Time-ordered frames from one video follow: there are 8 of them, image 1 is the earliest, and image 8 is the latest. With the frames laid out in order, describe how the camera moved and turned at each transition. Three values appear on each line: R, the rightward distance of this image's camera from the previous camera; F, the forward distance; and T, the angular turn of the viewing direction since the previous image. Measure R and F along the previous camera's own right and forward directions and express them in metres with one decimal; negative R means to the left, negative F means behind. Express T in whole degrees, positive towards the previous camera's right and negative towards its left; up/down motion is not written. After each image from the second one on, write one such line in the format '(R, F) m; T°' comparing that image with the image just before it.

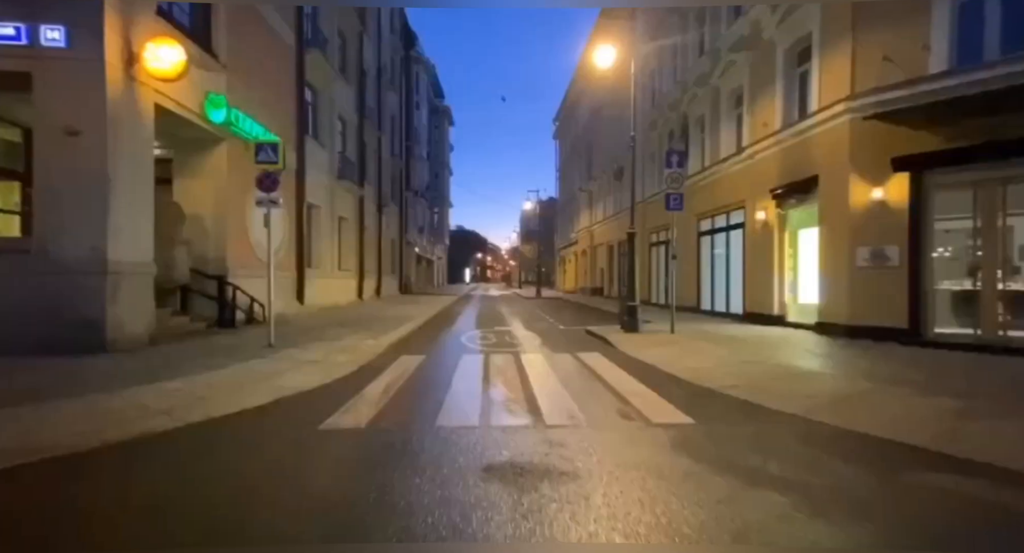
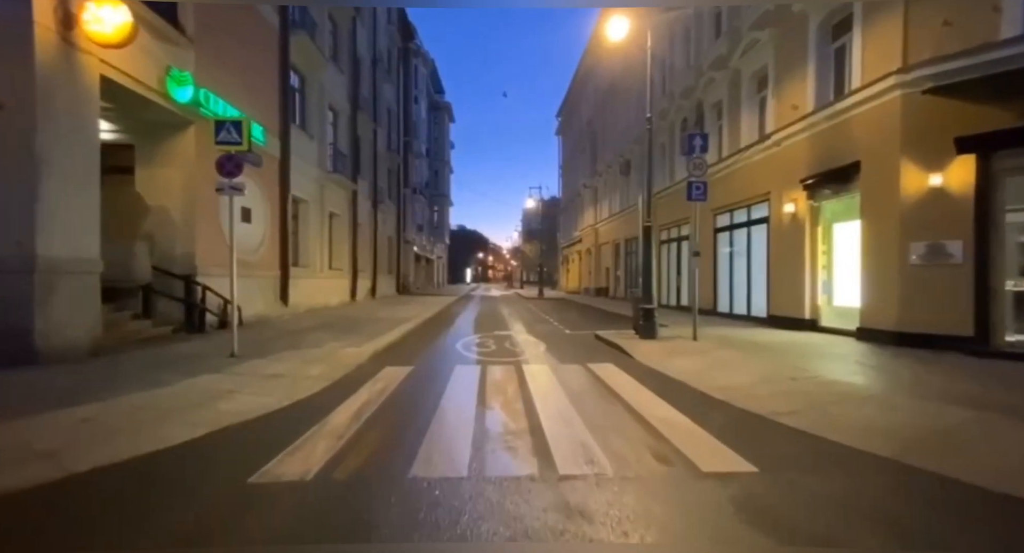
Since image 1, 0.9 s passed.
(0.0, +1.7) m; 0°
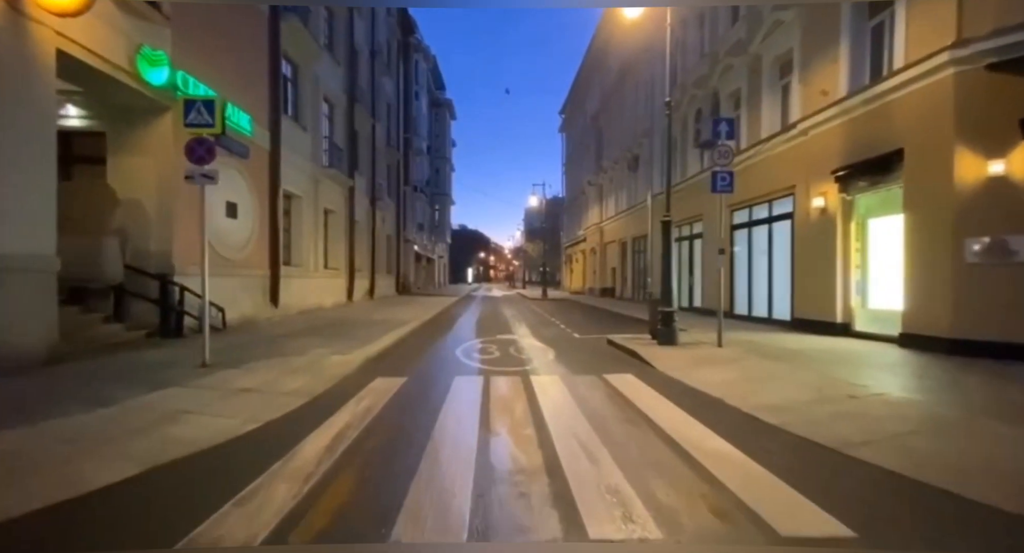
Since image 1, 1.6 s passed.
(-0.1, +1.2) m; 0°
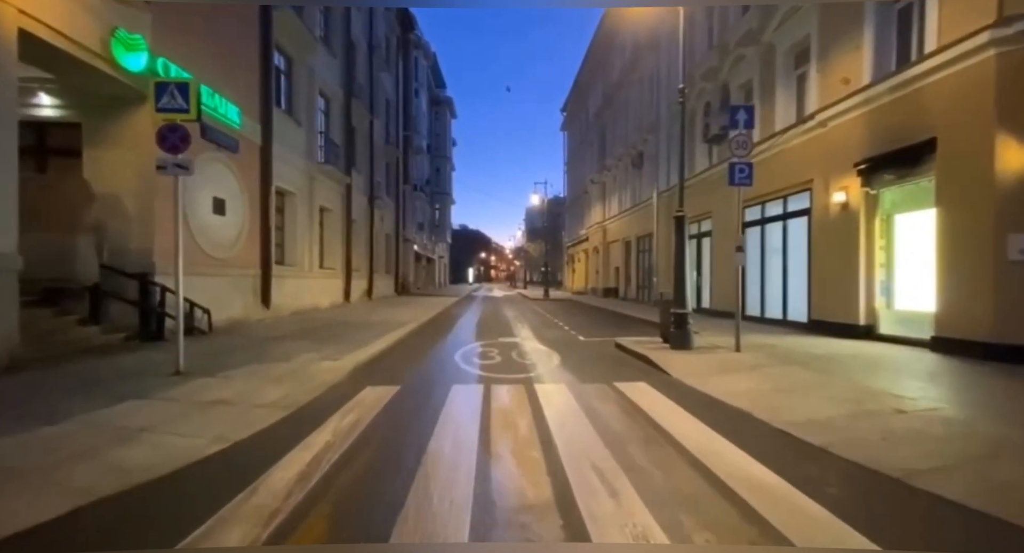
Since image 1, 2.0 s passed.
(0.0, +0.8) m; 0°
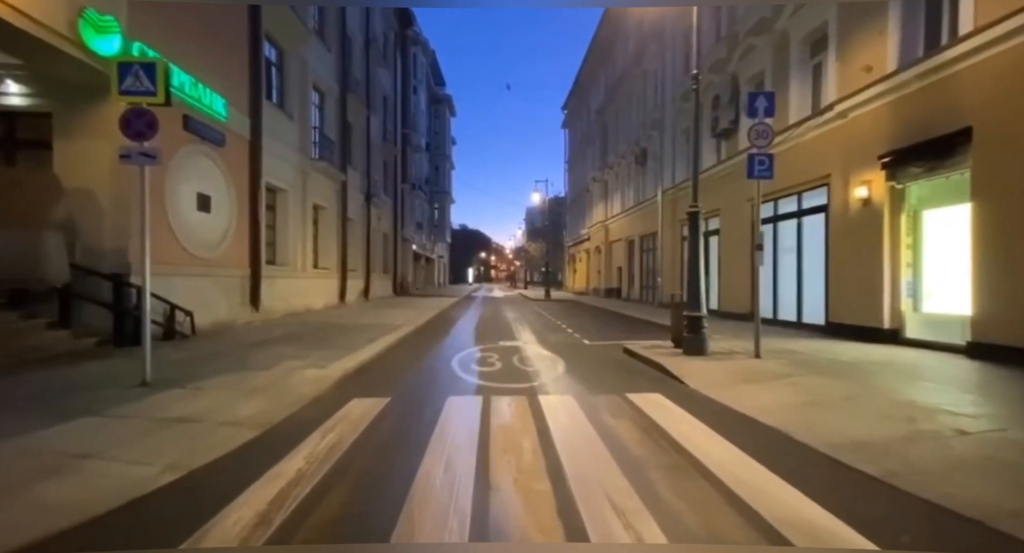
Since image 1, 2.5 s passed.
(0.0, +0.8) m; 0°
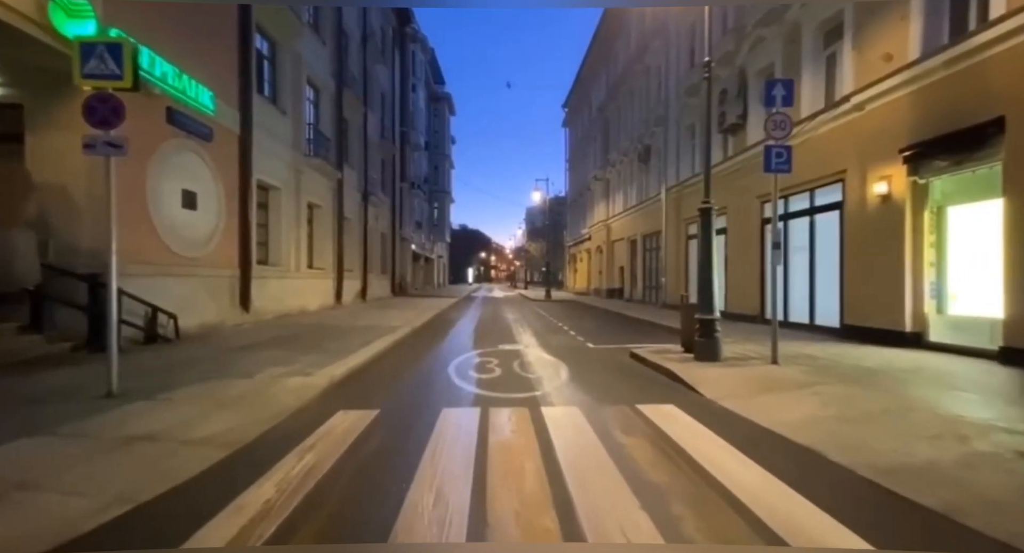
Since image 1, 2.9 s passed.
(0.0, +0.7) m; 0°
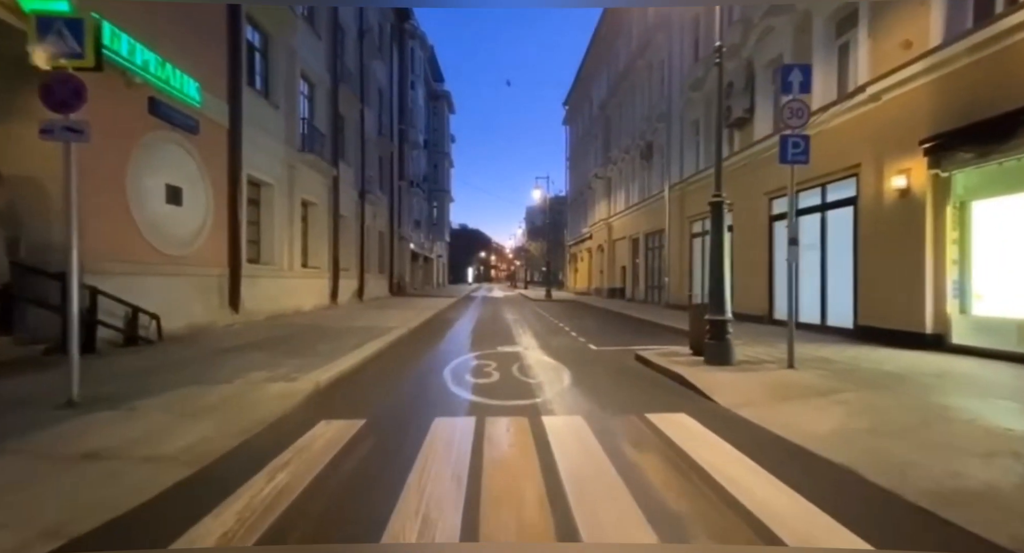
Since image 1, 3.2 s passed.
(0.0, +0.6) m; 0°
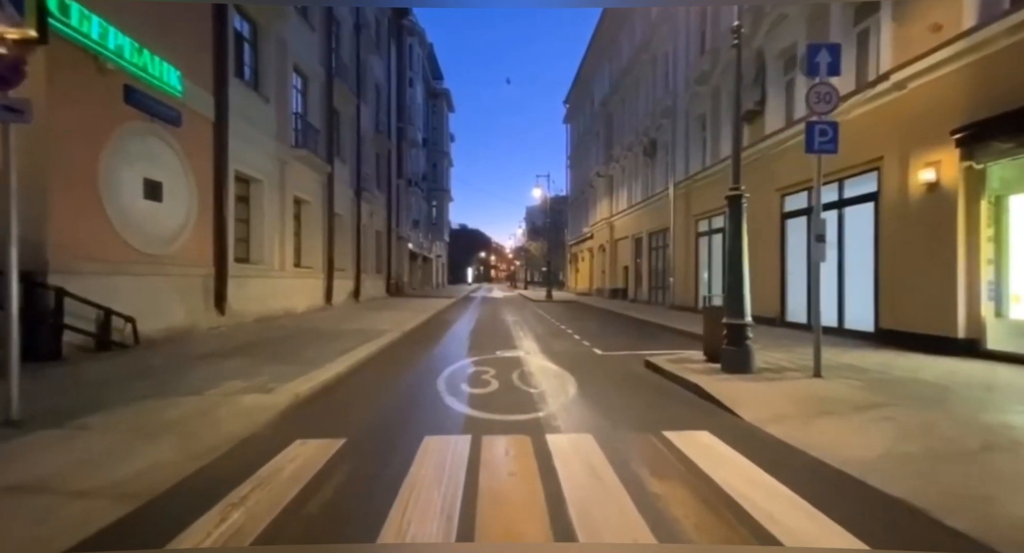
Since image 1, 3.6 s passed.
(0.0, +0.8) m; 0°
